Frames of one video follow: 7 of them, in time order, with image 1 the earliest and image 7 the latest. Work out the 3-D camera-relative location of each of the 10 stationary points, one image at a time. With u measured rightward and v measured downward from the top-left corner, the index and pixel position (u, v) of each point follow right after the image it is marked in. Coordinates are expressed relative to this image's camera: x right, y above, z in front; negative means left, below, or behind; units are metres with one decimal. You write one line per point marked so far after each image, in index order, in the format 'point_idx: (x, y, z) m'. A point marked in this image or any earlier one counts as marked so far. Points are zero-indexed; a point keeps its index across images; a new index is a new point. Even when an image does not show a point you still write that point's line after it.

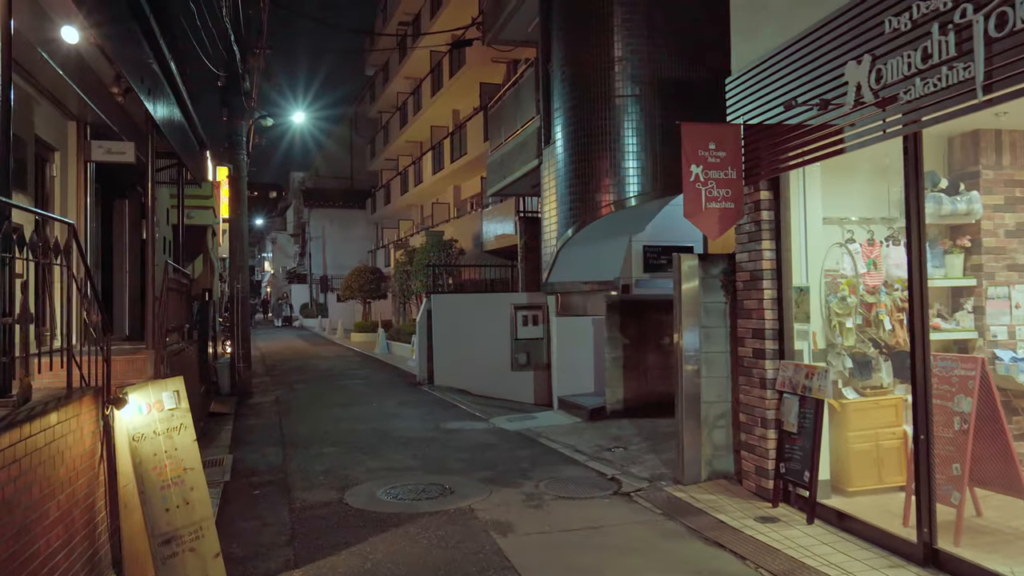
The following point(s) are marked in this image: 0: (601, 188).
0: (+1.1, +1.3, +10.4) m
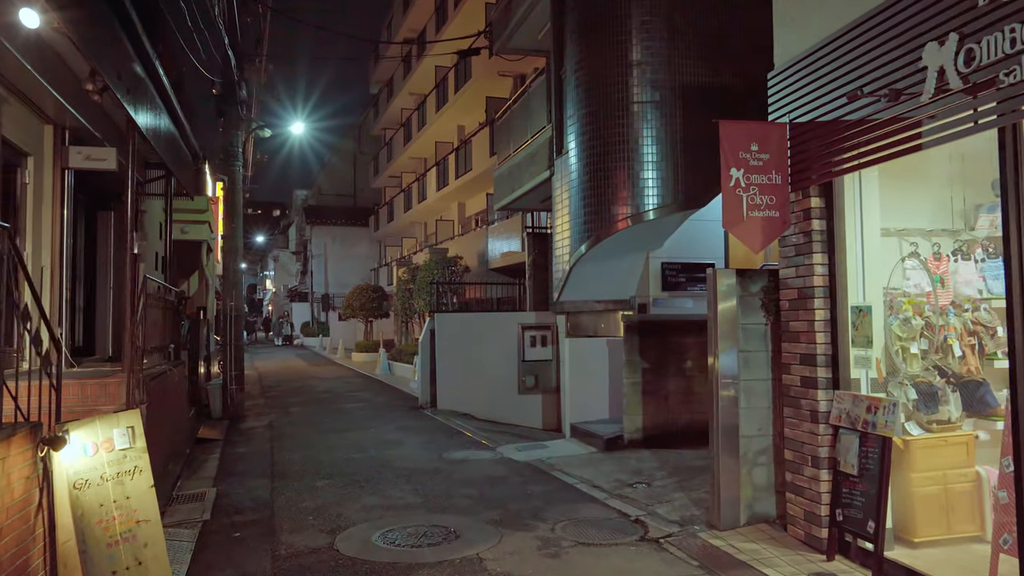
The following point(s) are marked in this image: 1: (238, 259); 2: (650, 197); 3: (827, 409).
0: (+1.2, +1.0, +9.7) m
1: (-4.5, +0.5, +13.3) m
2: (+1.6, +1.1, +9.6) m
3: (+1.9, -0.7, +5.0) m
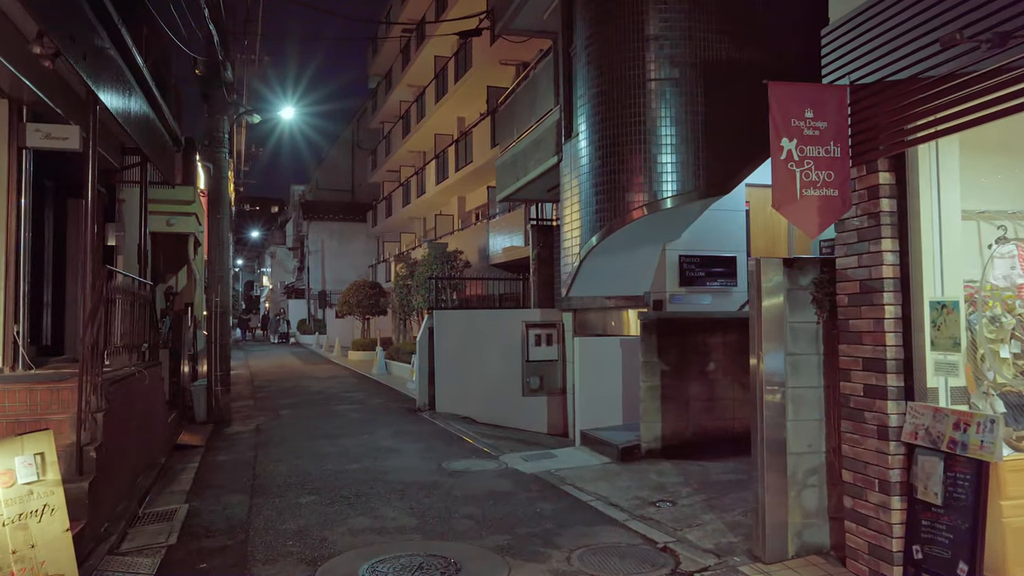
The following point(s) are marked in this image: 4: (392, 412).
0: (+1.3, +1.1, +8.9) m
1: (-4.4, +0.6, +12.5) m
2: (+1.6, +1.1, +8.7) m
3: (+2.0, -0.7, +4.2) m
4: (-1.9, -1.9, +12.8) m
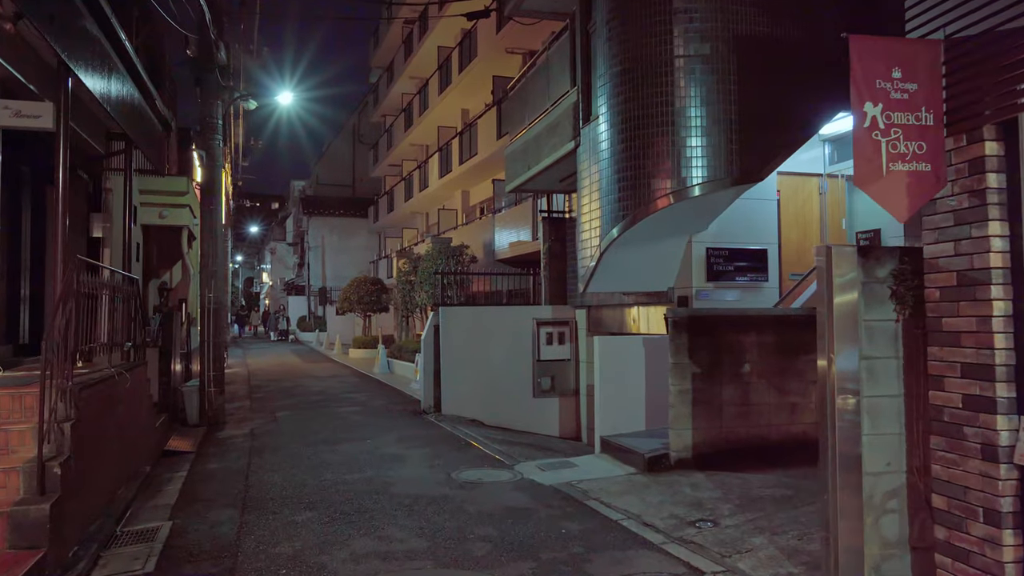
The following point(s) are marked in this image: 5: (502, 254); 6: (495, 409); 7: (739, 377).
0: (+1.4, +1.1, +8.2) m
1: (-4.3, +0.6, +11.8) m
2: (+1.8, +1.2, +8.1) m
3: (+2.1, -0.7, +3.5) m
4: (-1.7, -1.9, +12.1) m
5: (-0.2, +0.8, +19.6) m
6: (-0.2, -1.8, +12.2) m
7: (+2.1, -0.8, +7.5) m
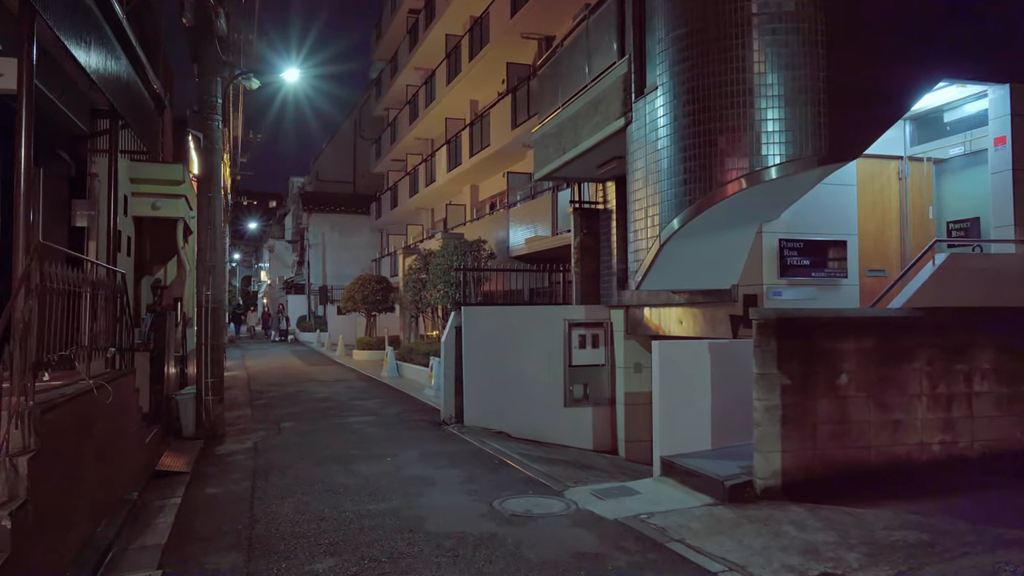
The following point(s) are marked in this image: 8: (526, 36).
0: (+1.9, +1.2, +7.0) m
1: (-3.8, +0.7, +10.6) m
2: (+2.2, +1.2, +6.9) m
3: (+2.6, -0.6, +2.4) m
4: (-1.3, -1.8, +10.9) m
5: (+0.1, +0.8, +18.4) m
6: (+0.2, -1.8, +11.0) m
7: (+2.5, -0.8, +6.3) m
8: (+0.3, +6.1, +19.7) m
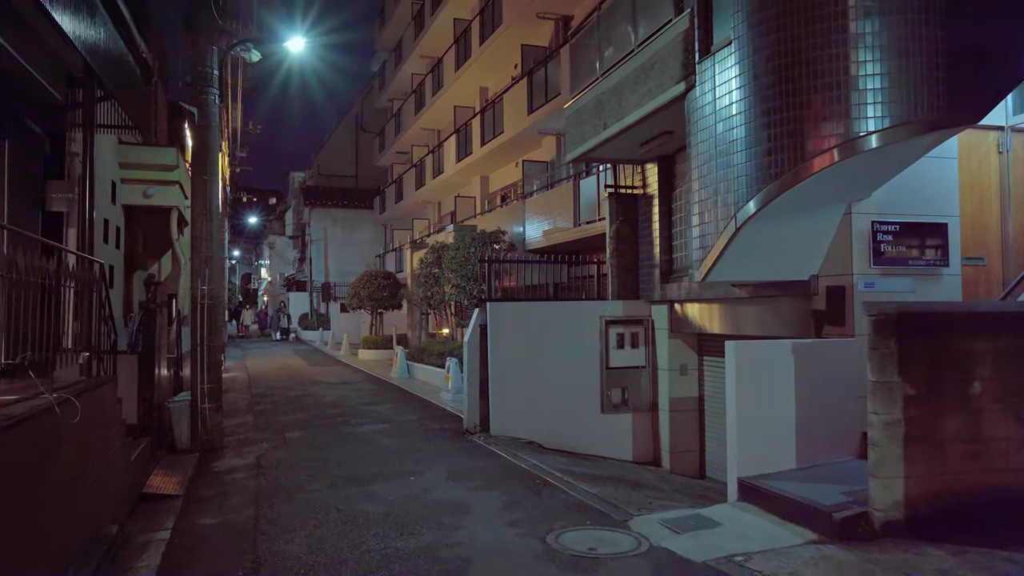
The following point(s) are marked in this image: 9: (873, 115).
0: (+2.2, +1.2, +5.9) m
1: (-3.5, +0.7, +9.5) m
2: (+2.6, +1.3, +5.7) m
3: (+3.0, -0.6, +1.2) m
4: (-0.9, -1.8, +9.8) m
5: (+0.5, +0.9, +17.2) m
6: (+0.5, -1.7, +9.9) m
7: (+2.9, -0.7, +5.2) m
8: (+0.7, +6.2, +18.6) m
9: (+2.6, +1.2, +5.7) m
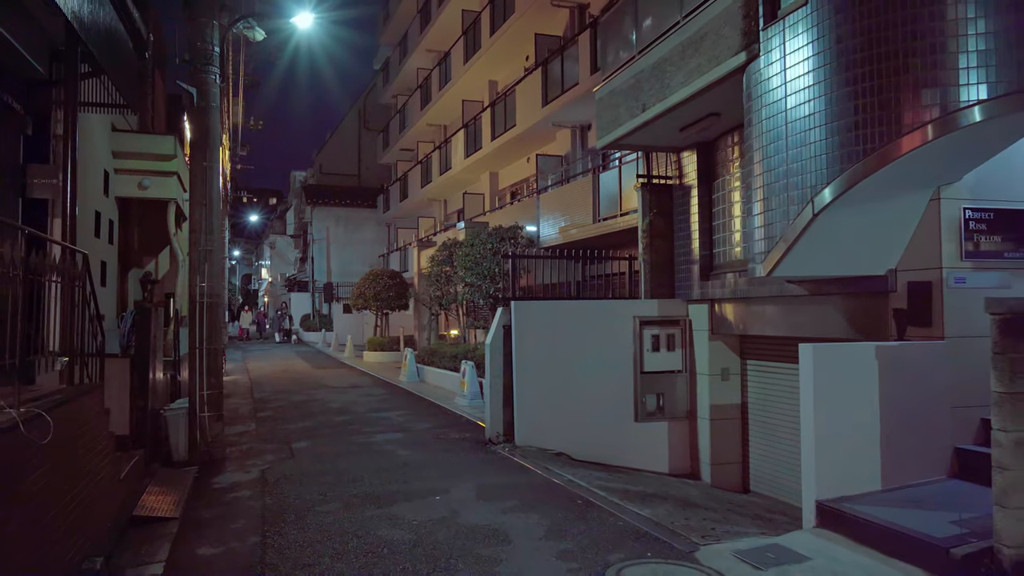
0: (+2.5, +1.3, +5.1) m
1: (-3.2, +0.8, +8.7) m
2: (+2.9, +1.3, +4.9) m
3: (+3.3, -0.5, +0.4) m
4: (-0.6, -1.7, +9.0) m
5: (+0.8, +1.0, +16.4) m
6: (+0.8, -1.7, +9.1) m
7: (+3.2, -0.7, +4.4) m
8: (+1.0, +6.2, +17.8) m
9: (+2.9, +1.3, +4.9) m
